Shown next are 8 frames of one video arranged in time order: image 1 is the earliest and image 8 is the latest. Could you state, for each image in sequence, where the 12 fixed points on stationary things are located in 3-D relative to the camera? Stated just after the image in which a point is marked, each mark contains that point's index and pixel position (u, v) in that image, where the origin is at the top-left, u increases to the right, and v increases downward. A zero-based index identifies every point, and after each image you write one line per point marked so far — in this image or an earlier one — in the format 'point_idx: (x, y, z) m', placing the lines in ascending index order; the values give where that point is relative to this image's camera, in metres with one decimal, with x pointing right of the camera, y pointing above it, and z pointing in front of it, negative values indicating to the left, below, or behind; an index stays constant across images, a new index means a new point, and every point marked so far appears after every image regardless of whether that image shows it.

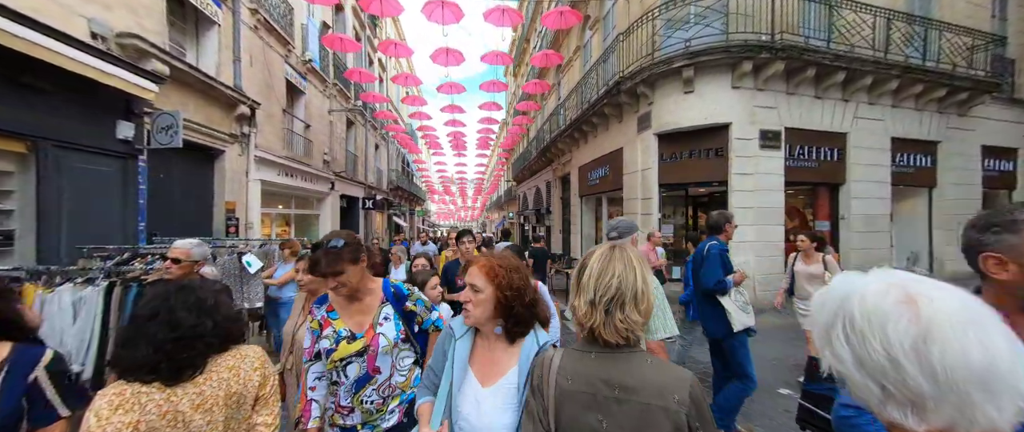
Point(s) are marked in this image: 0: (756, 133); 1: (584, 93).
0: (+4.9, +1.6, +6.9) m
1: (+2.3, +3.9, +10.9) m
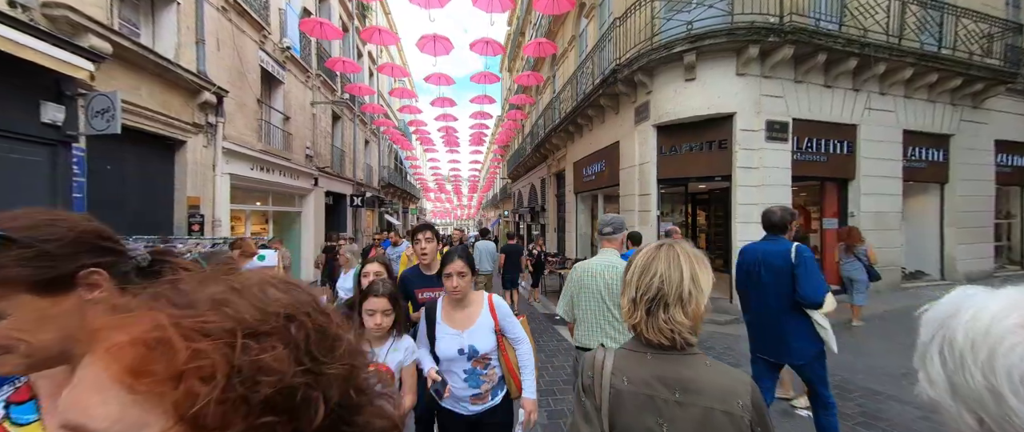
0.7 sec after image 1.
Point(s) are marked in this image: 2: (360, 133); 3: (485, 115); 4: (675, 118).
0: (+4.6, +1.7, +6.4) m
1: (+2.0, +4.0, +10.4) m
2: (-8.1, +4.4, +18.3) m
3: (-1.4, +5.0, +17.2) m
4: (+3.2, +1.9, +6.8) m
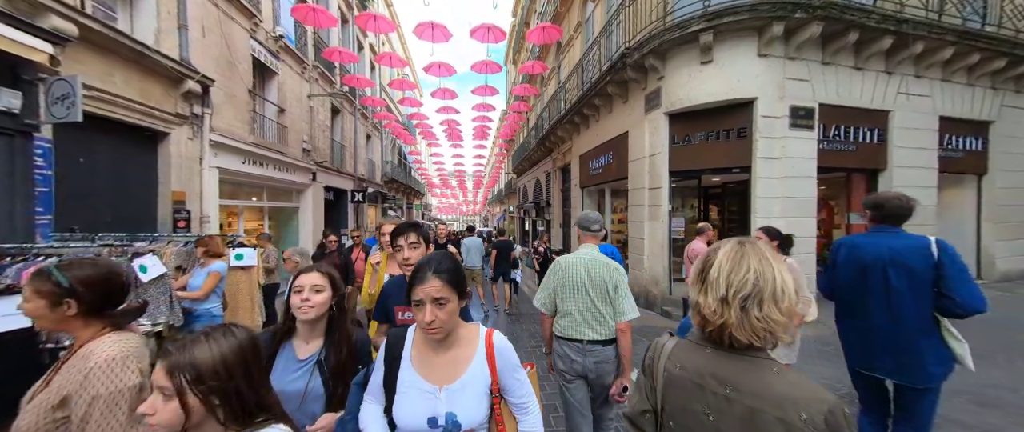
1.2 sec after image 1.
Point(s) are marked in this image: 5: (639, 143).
0: (+4.7, +1.8, +5.9) m
1: (+2.1, +4.1, +9.8) m
2: (-7.8, +4.6, +17.9) m
3: (-1.2, +5.2, +16.7) m
4: (+3.2, +2.0, +6.2) m
5: (+2.7, +1.6, +7.4) m
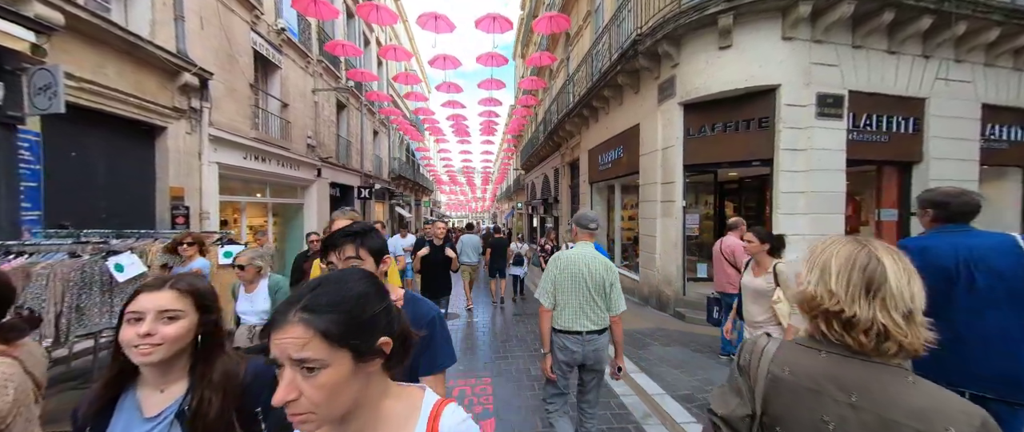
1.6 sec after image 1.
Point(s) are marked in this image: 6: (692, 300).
0: (+4.7, +1.9, +5.4) m
1: (+2.3, +4.2, +9.5) m
2: (-7.5, +4.8, +17.8) m
3: (-0.8, +5.4, +16.4) m
4: (+3.3, +2.1, +5.8) m
5: (+2.8, +1.6, +7.0) m
6: (+3.3, -1.5, +6.3) m
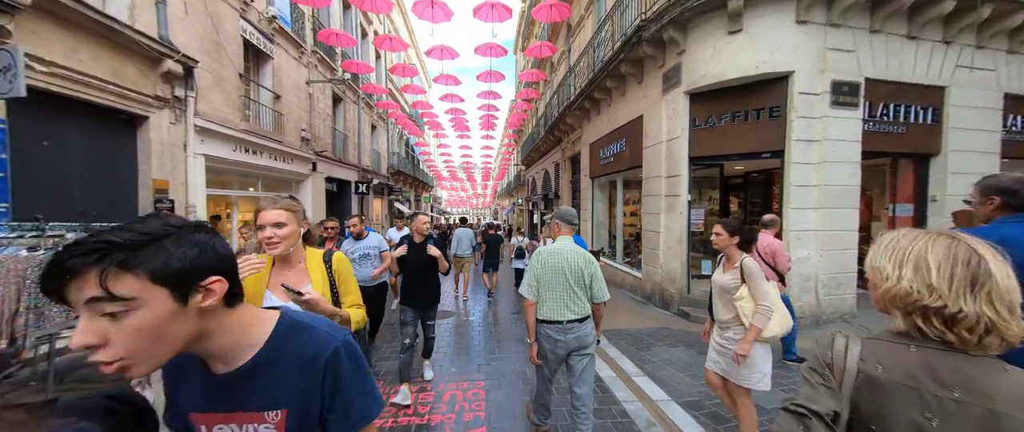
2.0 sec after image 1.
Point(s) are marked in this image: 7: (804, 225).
0: (+4.7, +1.9, +5.1) m
1: (+2.2, +4.3, +9.1) m
2: (-7.5, +5.0, +17.5) m
3: (-0.8, +5.6, +16.1) m
4: (+3.2, +2.2, +5.5) m
5: (+2.8, +1.7, +6.7) m
6: (+3.3, -1.4, +6.1) m
7: (+4.4, -0.1, +5.2) m
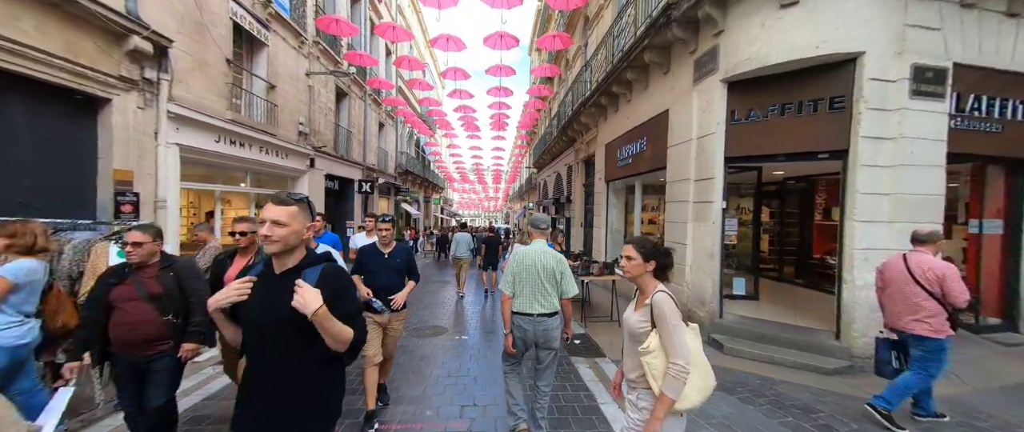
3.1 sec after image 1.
0: (+4.7, +1.7, +4.1) m
1: (+2.5, +4.1, +8.3) m
2: (-6.9, +5.0, +17.0) m
3: (-0.3, +5.4, +15.3) m
4: (+3.3, +2.0, +4.6) m
5: (+2.9, +1.6, +5.8) m
6: (+3.2, -1.6, +5.1) m
7: (+4.4, -0.3, +4.2) m
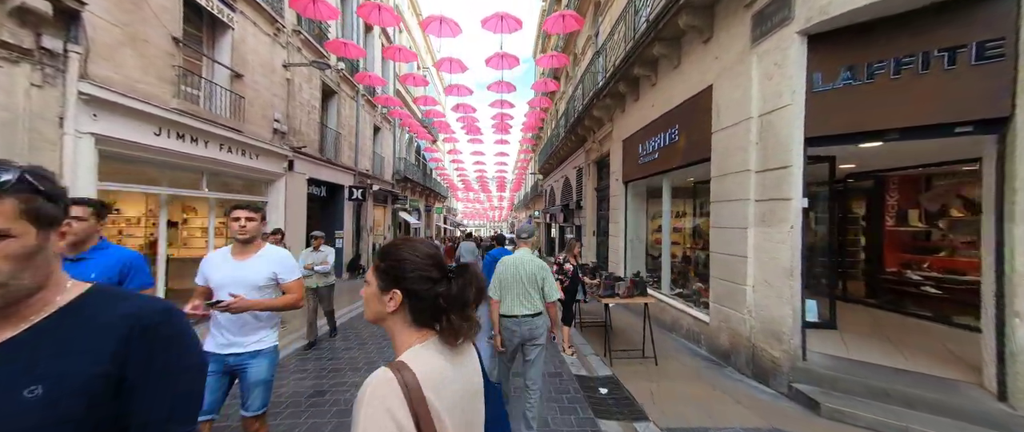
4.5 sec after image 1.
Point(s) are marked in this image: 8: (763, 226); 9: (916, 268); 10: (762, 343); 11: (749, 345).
0: (+4.7, +1.8, +2.7) m
1: (+2.5, +4.0, +7.0) m
2: (-6.7, +4.6, +15.8) m
3: (-0.2, +5.1, +14.1) m
4: (+3.3, +2.0, +3.2) m
5: (+2.9, +1.5, +4.4) m
6: (+3.3, -1.6, +3.6) m
7: (+4.4, -0.3, +2.8) m
8: (+3.0, -0.1, +4.1) m
9: (+7.4, -1.0, +6.3) m
10: (+2.9, -1.5, +4.0) m
11: (+2.9, -1.6, +4.2) m
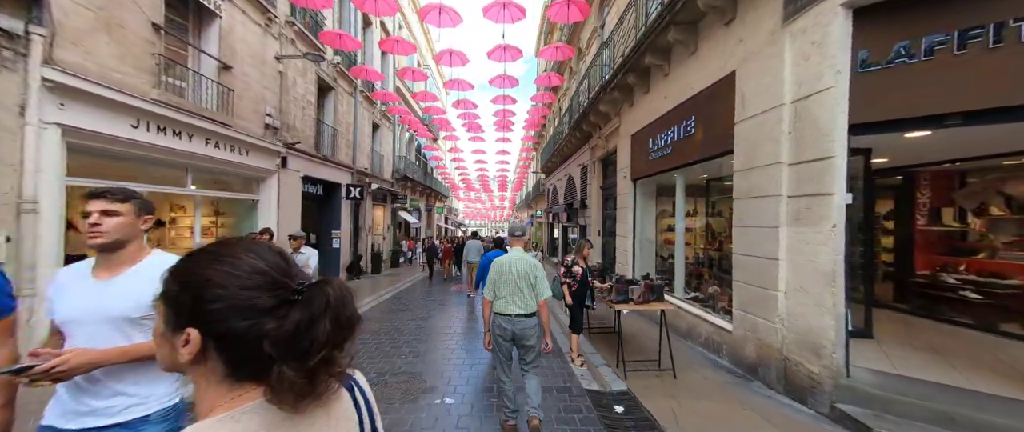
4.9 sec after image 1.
0: (+4.8, +1.8, +2.3) m
1: (+2.6, +4.1, +6.5) m
2: (-6.6, +4.6, +15.4) m
3: (-0.1, +5.1, +13.7) m
4: (+3.3, +2.0, +2.8) m
5: (+3.0, +1.6, +4.0) m
6: (+3.3, -1.6, +3.2) m
7: (+4.5, -0.3, +2.3) m
8: (+3.0, -0.1, +3.6) m
9: (+7.4, -0.9, +5.8) m
10: (+3.0, -1.5, +3.6) m
11: (+2.9, -1.6, +3.7) m
